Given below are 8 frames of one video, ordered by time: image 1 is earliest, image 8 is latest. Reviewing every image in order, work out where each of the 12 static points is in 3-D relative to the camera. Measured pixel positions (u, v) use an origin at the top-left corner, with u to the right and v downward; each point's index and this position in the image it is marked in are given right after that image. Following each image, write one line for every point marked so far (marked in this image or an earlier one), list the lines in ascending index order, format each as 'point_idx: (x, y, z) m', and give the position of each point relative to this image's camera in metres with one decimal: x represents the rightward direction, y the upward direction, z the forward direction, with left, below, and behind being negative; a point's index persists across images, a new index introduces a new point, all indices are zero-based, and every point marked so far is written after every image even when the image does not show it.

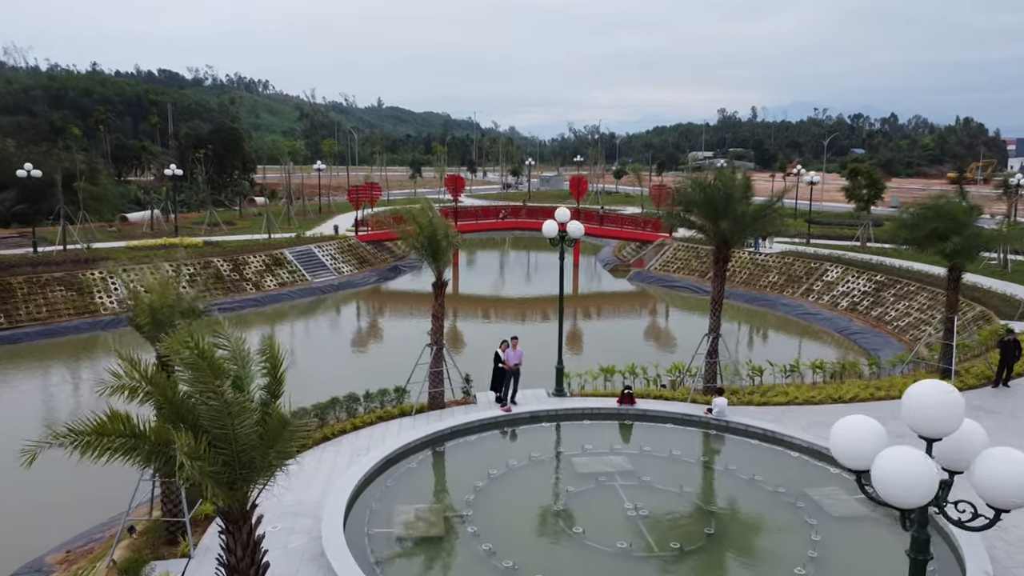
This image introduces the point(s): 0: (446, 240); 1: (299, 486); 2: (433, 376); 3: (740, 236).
0: (-1.0, +0.7, +12.0) m
1: (-2.5, -2.3, +9.2) m
2: (-1.2, -1.3, +11.9) m
3: (+3.4, +0.8, +11.8) m
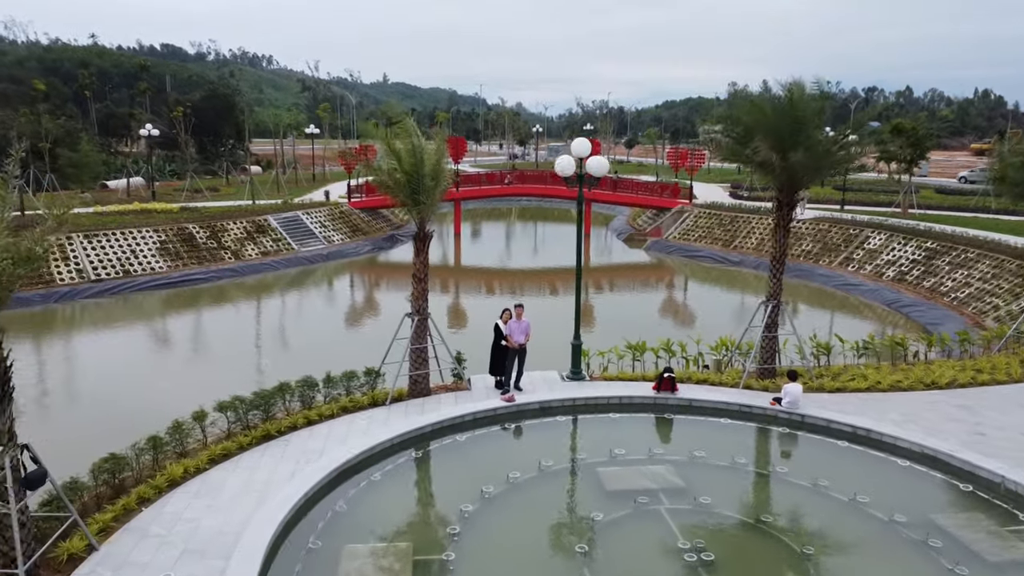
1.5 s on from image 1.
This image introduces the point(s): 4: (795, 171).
0: (-0.9, +1.3, +9.3) m
1: (-2.4, -1.8, +6.6) m
2: (-1.1, -0.8, +9.3) m
3: (+3.4, +1.3, +9.1) m
4: (+3.2, +1.3, +9.0) m
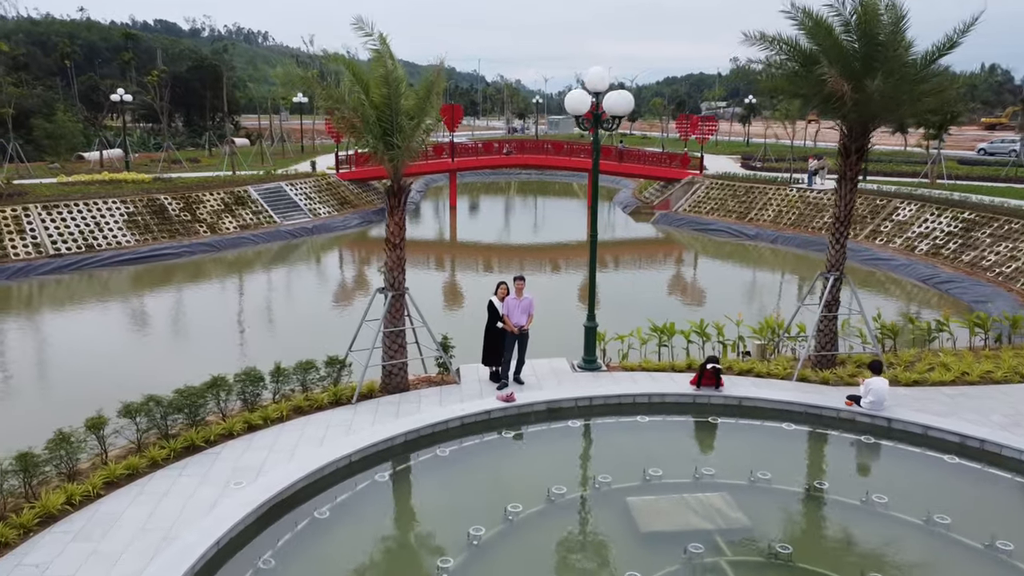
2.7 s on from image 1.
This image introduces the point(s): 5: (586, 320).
0: (-0.9, +1.6, +7.4) m
1: (-2.4, -1.6, +4.7) m
2: (-1.1, -0.5, +7.4) m
3: (+3.4, +1.6, +7.2) m
4: (+3.2, +1.6, +7.0) m
5: (+0.7, -0.3, +7.9) m
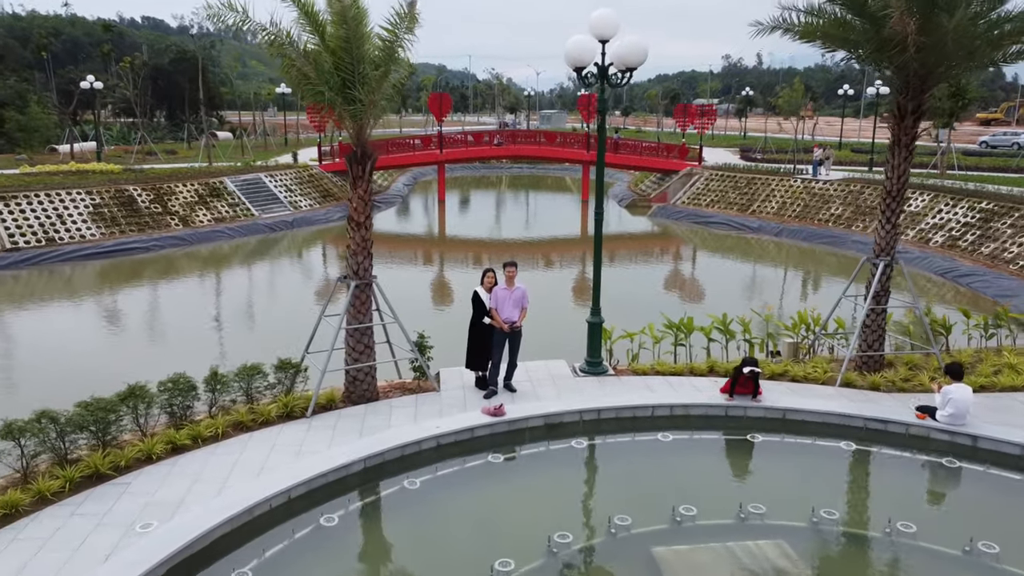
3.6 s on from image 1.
0: (-1.0, +1.6, +6.1) m
1: (-2.5, -1.5, +3.4) m
2: (-1.2, -0.4, +6.1) m
3: (+3.3, +1.7, +5.9) m
4: (+3.1, +1.7, +5.8) m
5: (+0.7, -0.2, +6.7) m
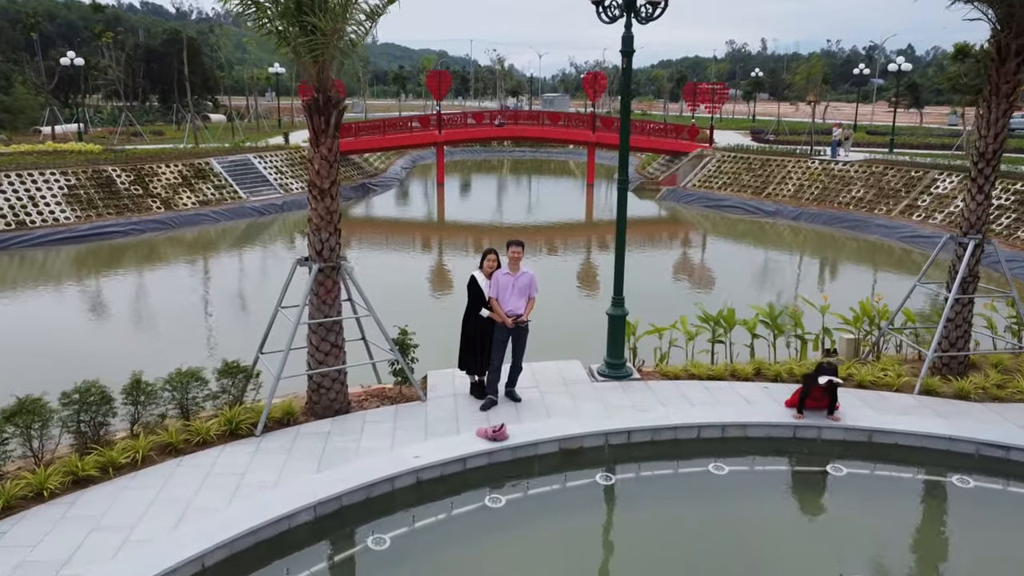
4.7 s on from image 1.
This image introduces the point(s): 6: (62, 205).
0: (-1.0, +1.7, +4.8) m
1: (-2.5, -1.5, +2.2) m
2: (-1.2, -0.3, +4.9) m
3: (+3.4, +1.8, +4.7) m
4: (+3.1, +1.8, +4.5) m
5: (+0.7, -0.1, +5.4) m
6: (-10.8, +2.0, +19.1) m
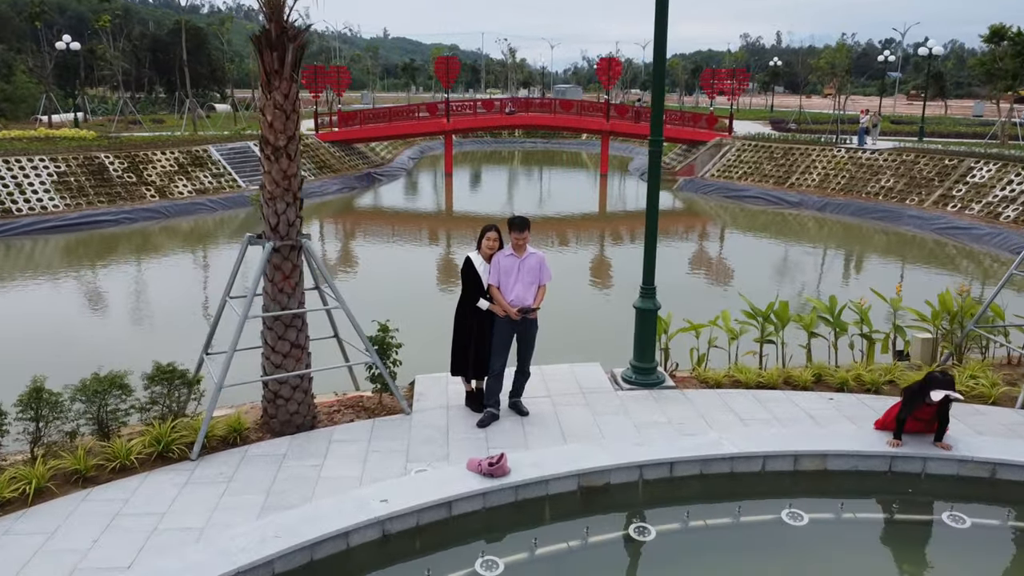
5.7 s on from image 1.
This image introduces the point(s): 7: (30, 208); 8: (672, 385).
0: (-1.0, +1.8, +3.8) m
1: (-2.5, -1.4, +1.3) m
2: (-1.2, -0.2, +3.9) m
3: (+3.4, +1.9, +3.6) m
4: (+3.2, +1.9, +3.5) m
5: (+0.7, -0.1, +4.4) m
6: (-10.6, +2.2, +18.3) m
7: (-10.7, +1.8, +17.7) m
8: (+0.9, -0.6, +4.6) m
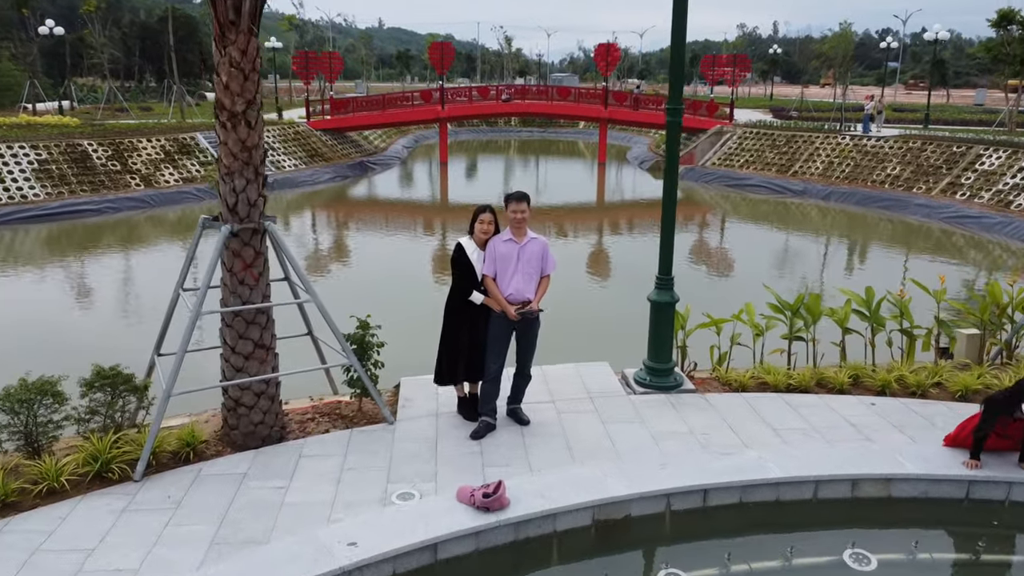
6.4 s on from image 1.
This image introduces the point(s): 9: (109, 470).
0: (-1.0, +1.9, +3.3) m
1: (-2.5, -1.4, +0.7) m
2: (-1.2, -0.2, +3.3) m
3: (+3.4, +1.9, +3.1) m
4: (+3.2, +1.9, +2.9) m
5: (+0.7, 0.0, +3.9) m
6: (-10.6, +2.4, +17.7) m
7: (-10.8, +1.9, +17.1) m
8: (+0.9, -0.5, +4.0) m
9: (-1.6, -0.7, +3.1) m
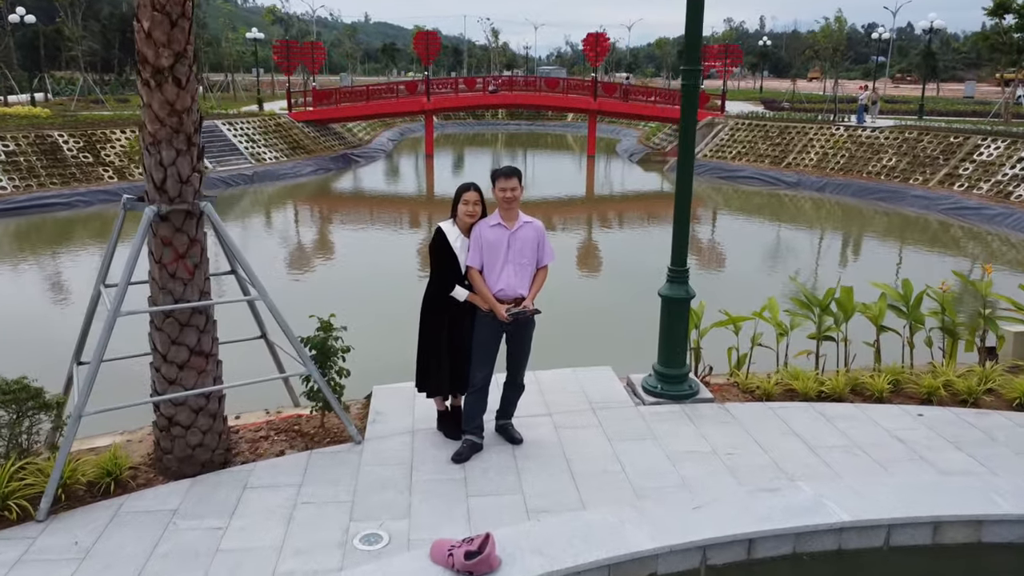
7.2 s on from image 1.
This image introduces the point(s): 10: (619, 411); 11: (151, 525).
0: (-1.0, +1.9, +2.7) m
1: (-2.5, -1.4, +0.1) m
2: (-1.2, -0.2, +2.8) m
3: (+3.4, +1.9, +2.6) m
4: (+3.1, +1.9, +2.4) m
5: (+0.7, 0.0, +3.3) m
6: (-10.9, +2.4, +16.9) m
7: (-11.0, +2.0, +16.3) m
8: (+0.9, -0.5, +3.5) m
9: (-1.6, -0.7, +2.5) m
10: (+0.4, -0.5, +3.3) m
11: (-1.1, -0.7, +2.5) m
